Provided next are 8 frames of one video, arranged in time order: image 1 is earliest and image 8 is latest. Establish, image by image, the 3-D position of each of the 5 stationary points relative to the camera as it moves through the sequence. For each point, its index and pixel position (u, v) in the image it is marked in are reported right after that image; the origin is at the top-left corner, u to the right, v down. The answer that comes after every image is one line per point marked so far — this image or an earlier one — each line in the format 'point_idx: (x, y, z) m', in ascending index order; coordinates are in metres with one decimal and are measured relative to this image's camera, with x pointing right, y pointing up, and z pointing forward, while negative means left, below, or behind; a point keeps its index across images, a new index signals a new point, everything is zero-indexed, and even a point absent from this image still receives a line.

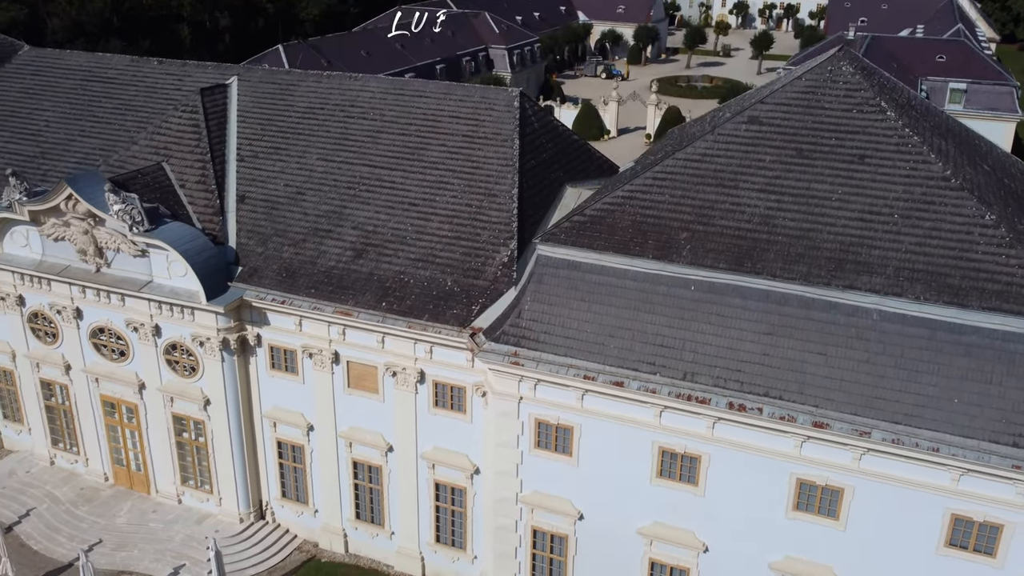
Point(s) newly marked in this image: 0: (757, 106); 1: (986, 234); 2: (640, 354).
0: (+5.3, +3.9, +19.5) m
1: (+8.7, +1.0, +16.5) m
2: (+2.5, -1.3, +17.7) m
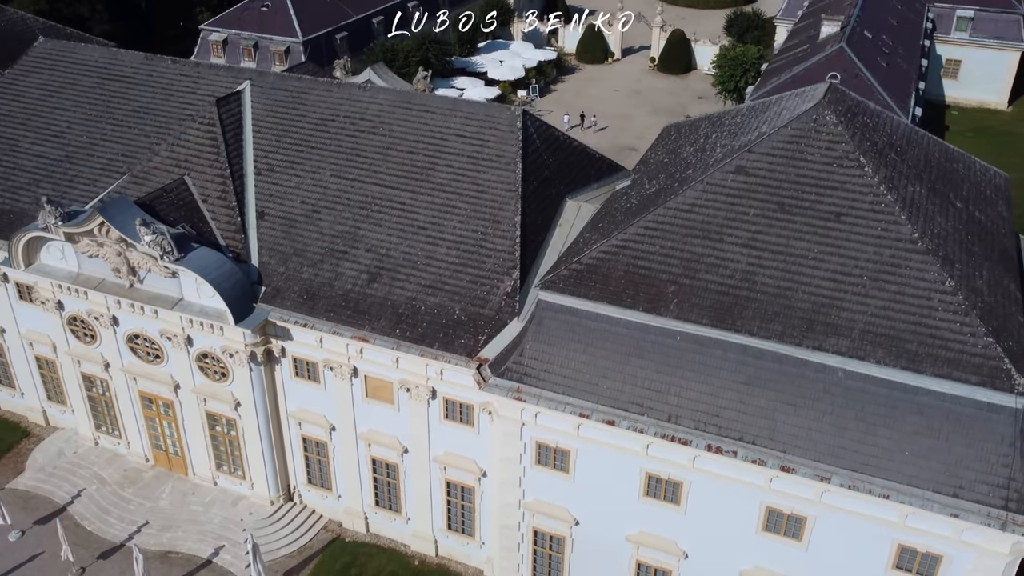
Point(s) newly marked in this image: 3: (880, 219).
0: (+5.4, +3.0, +20.8) m
1: (+8.7, -0.2, +18.2) m
2: (+2.5, -2.4, +19.7) m
3: (+7.9, +1.5, +19.3) m
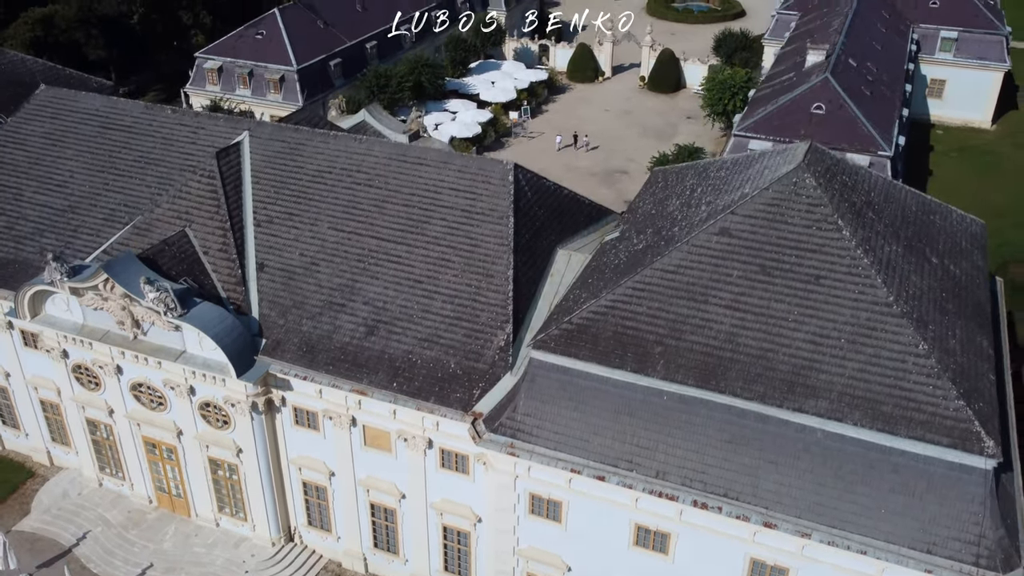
0: (+5.2, +1.7, +21.6) m
1: (+8.6, -1.6, +19.1) m
2: (+2.4, -3.7, +20.6) m
3: (+7.7, +0.1, +20.2) m
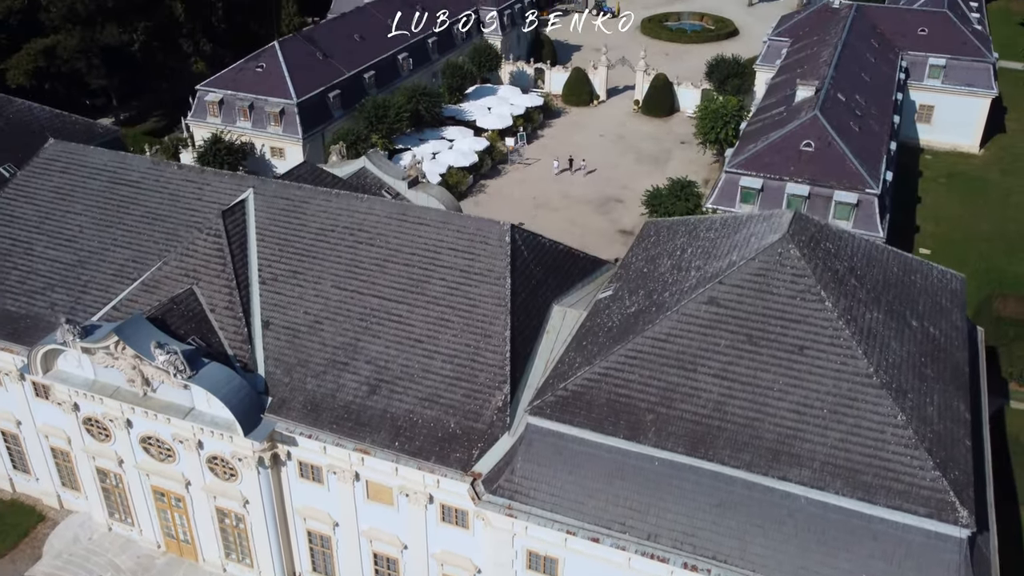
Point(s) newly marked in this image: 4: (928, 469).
0: (+5.1, 0.0, +22.6) m
1: (+8.5, -3.2, +20.1) m
2: (+2.4, -5.4, +21.5) m
3: (+7.6, -1.5, +21.1) m
4: (+9.0, -3.9, +19.6) m
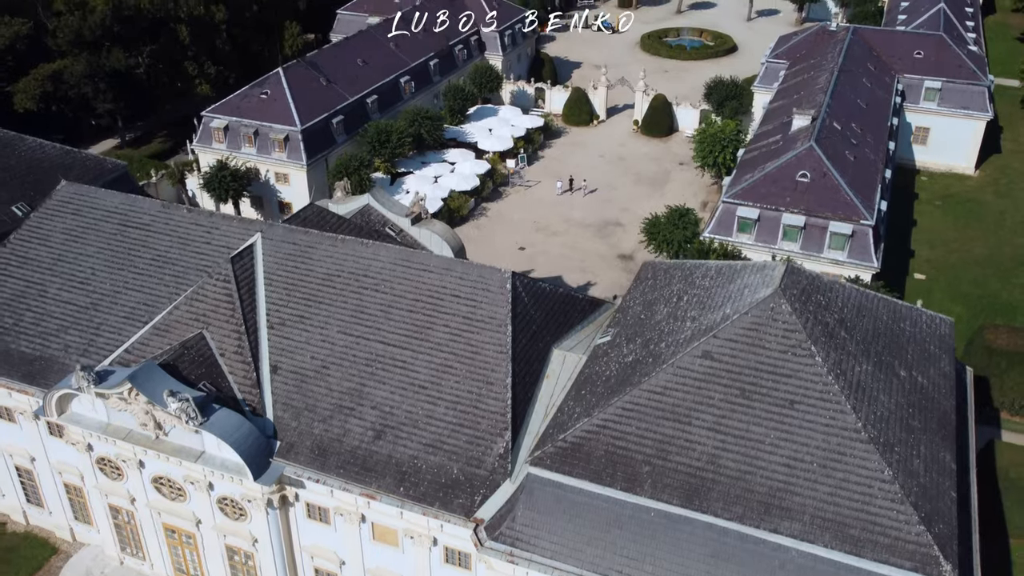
0: (+5.1, -1.4, +23.4) m
1: (+8.6, -4.6, +20.8) m
2: (+2.4, -6.8, +22.3) m
3: (+7.7, -2.9, +21.9) m
4: (+9.0, -5.3, +20.4) m
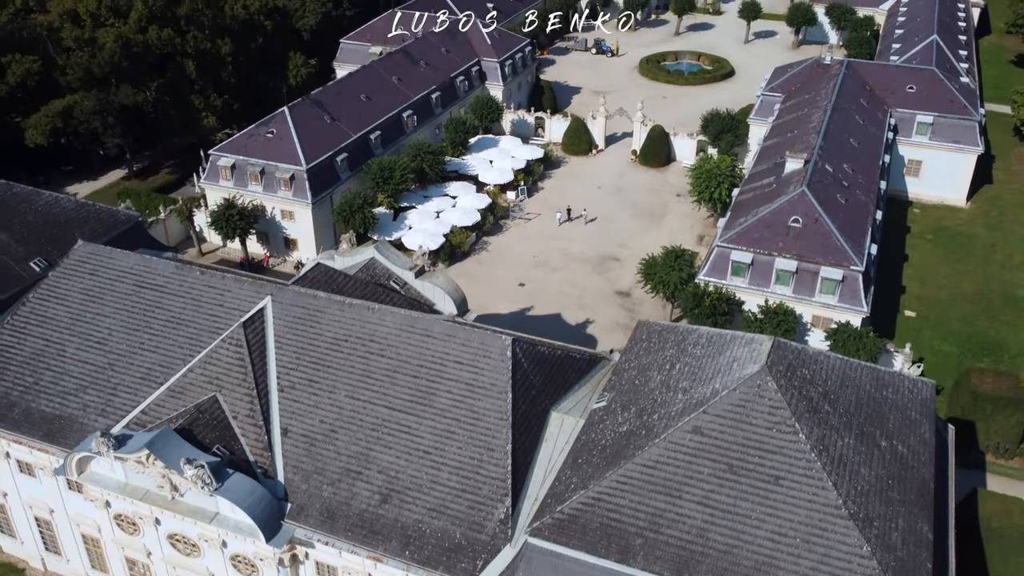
0: (+5.1, -3.5, +24.6) m
1: (+8.6, -6.7, +22.1) m
2: (+2.4, -8.9, +23.6) m
3: (+7.7, -5.0, +23.2) m
4: (+9.0, -7.4, +21.6) m
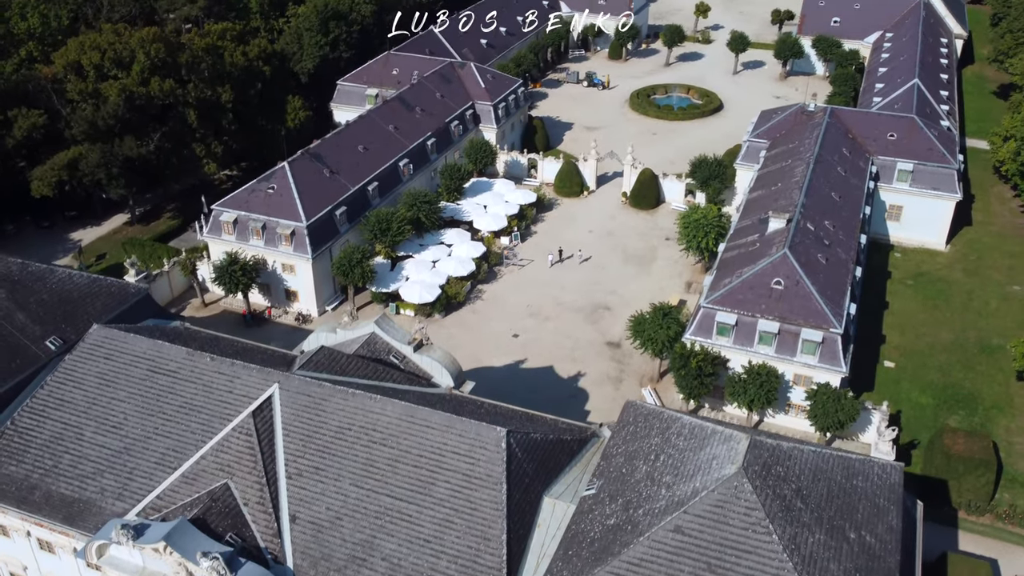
0: (+5.0, -6.7, +26.6) m
1: (+8.4, -9.9, +24.1) m
2: (+2.3, -12.1, +25.5) m
3: (+7.5, -8.2, +25.1) m
4: (+8.9, -10.6, +23.6) m
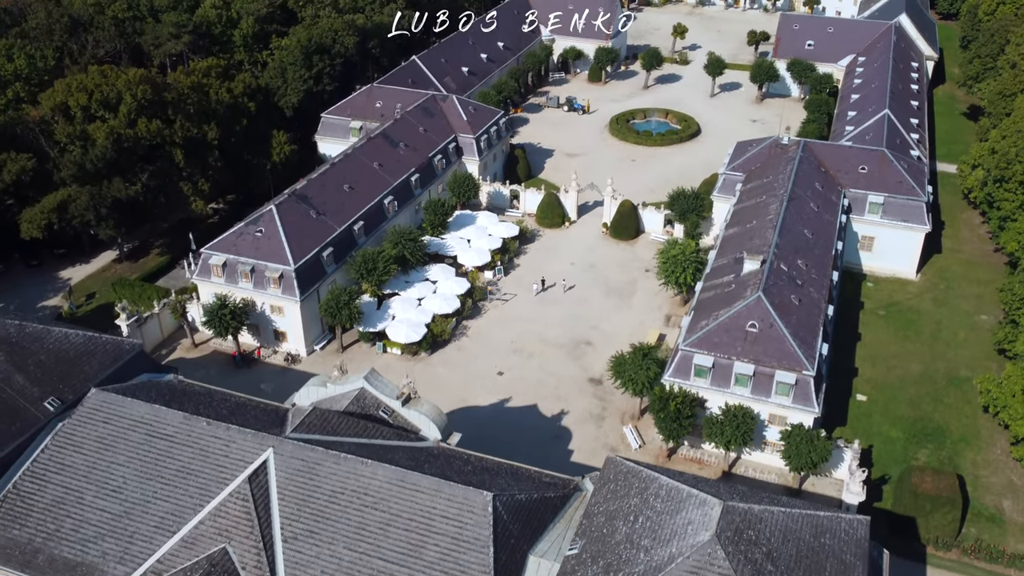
0: (+4.6, -9.1, +28.2) m
1: (+8.1, -12.3, +25.7) m
2: (+2.0, -14.6, +27.0) m
3: (+7.2, -10.6, +26.8) m
4: (+8.6, -13.0, +25.3) m
